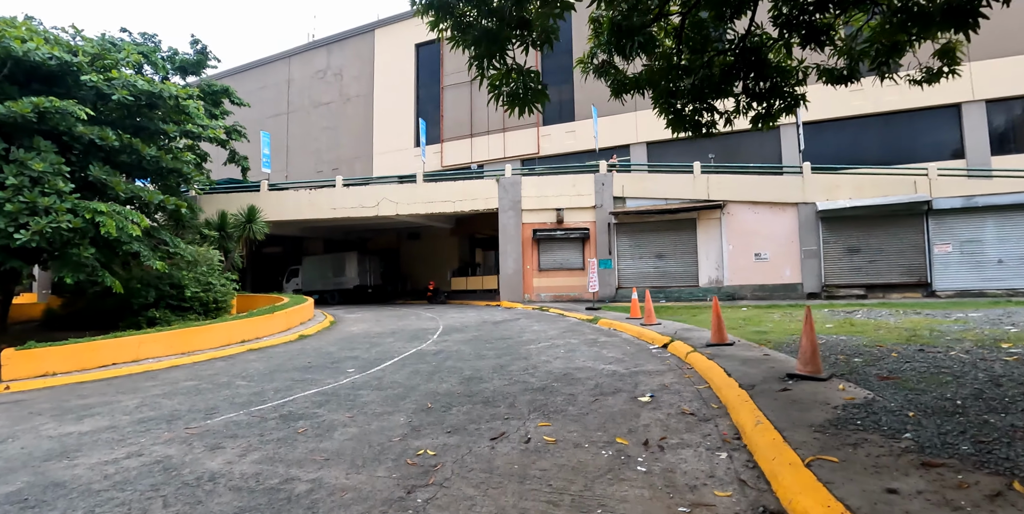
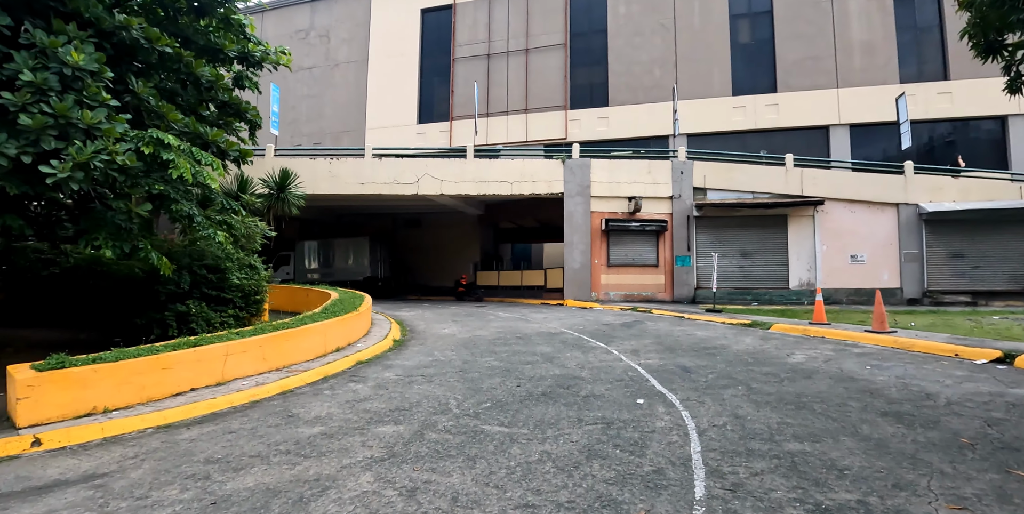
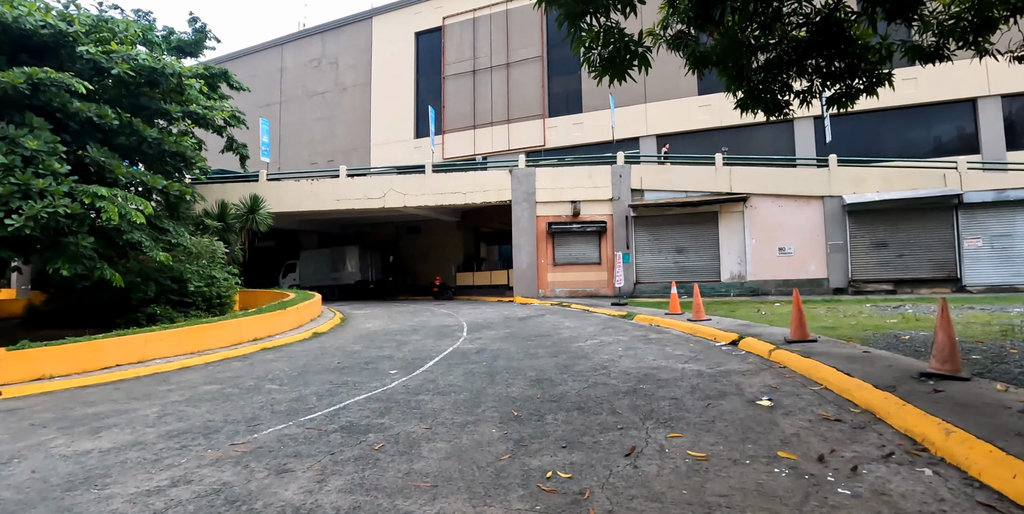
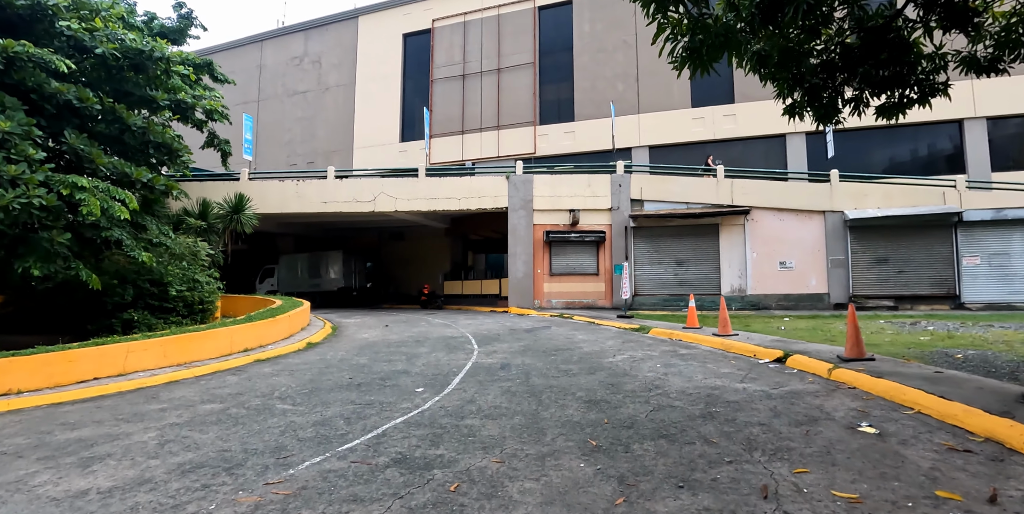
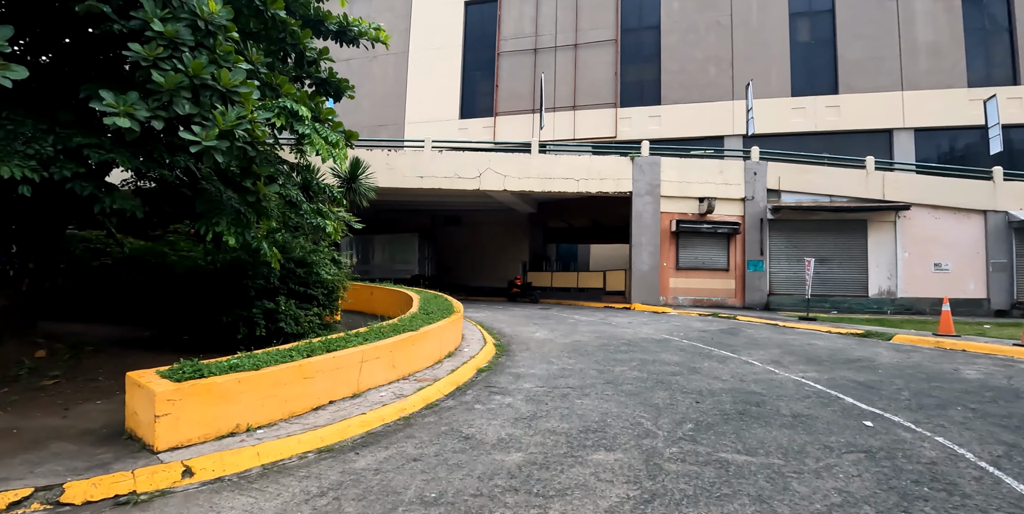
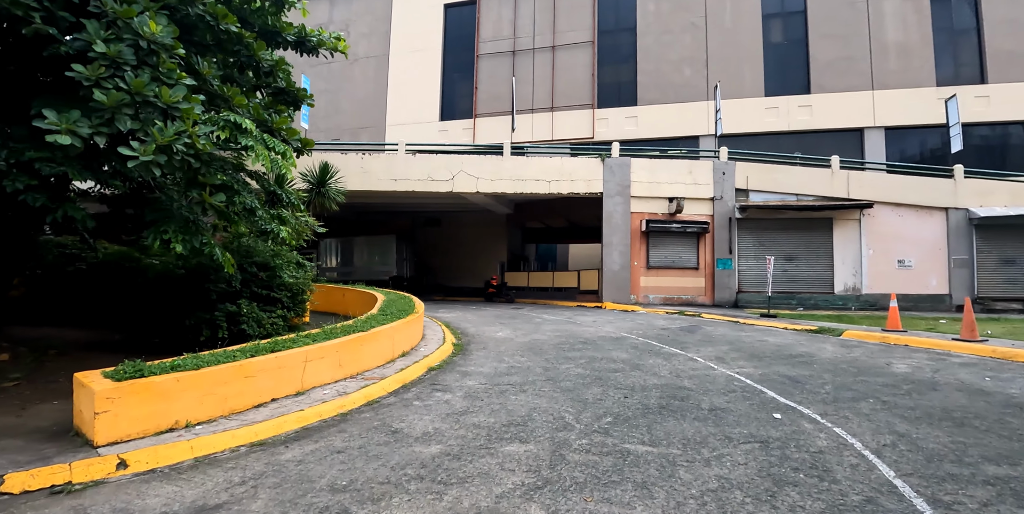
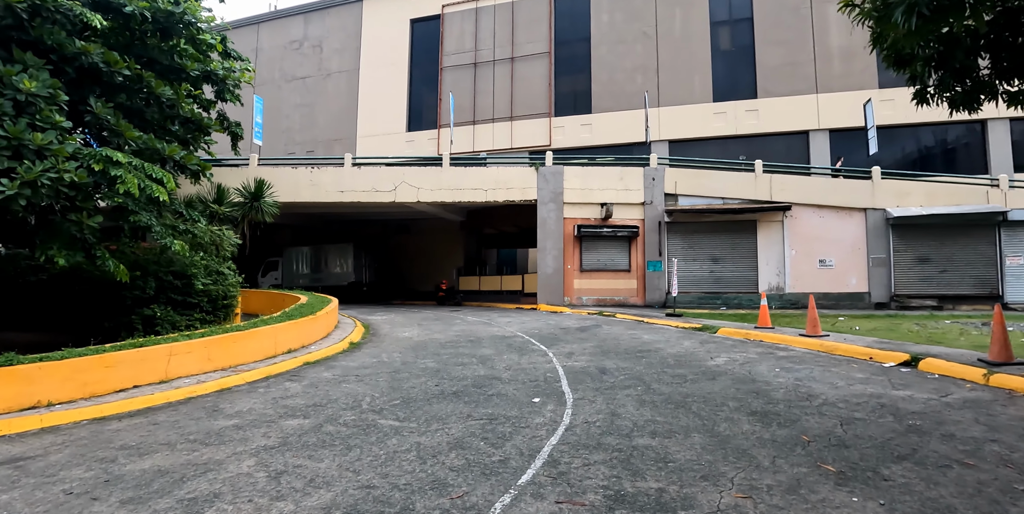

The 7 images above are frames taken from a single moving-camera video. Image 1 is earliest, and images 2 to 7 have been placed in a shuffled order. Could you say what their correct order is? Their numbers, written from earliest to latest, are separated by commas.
3, 4, 7, 2, 6, 5
